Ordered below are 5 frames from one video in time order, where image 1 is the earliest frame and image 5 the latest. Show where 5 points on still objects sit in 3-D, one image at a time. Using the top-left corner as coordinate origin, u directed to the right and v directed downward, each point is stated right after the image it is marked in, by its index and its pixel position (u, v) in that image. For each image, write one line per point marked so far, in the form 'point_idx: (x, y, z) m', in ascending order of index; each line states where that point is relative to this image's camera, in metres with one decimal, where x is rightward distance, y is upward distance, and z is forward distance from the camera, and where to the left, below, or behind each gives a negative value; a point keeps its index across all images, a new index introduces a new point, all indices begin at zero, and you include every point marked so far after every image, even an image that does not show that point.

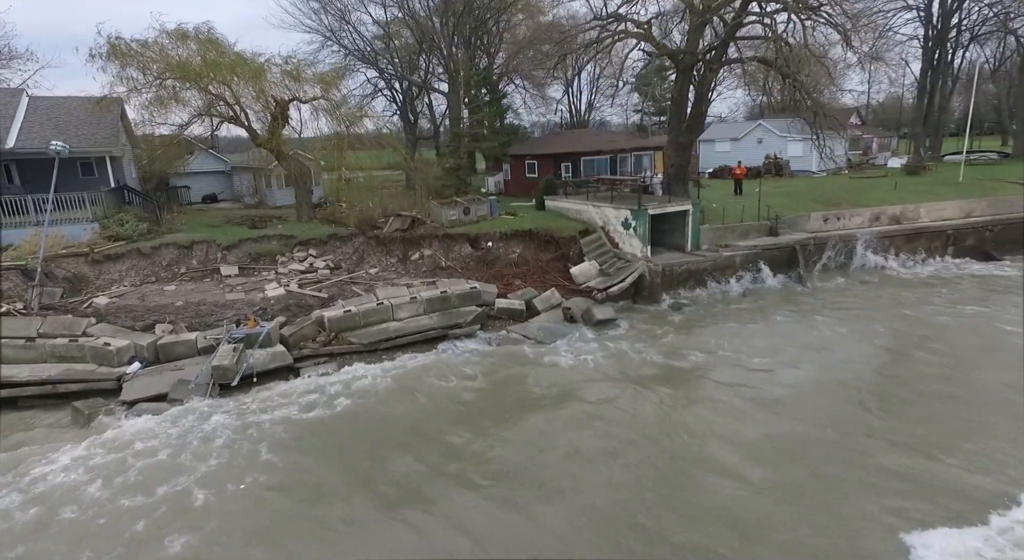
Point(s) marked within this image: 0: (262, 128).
0: (-8.9, +5.4, +19.5) m
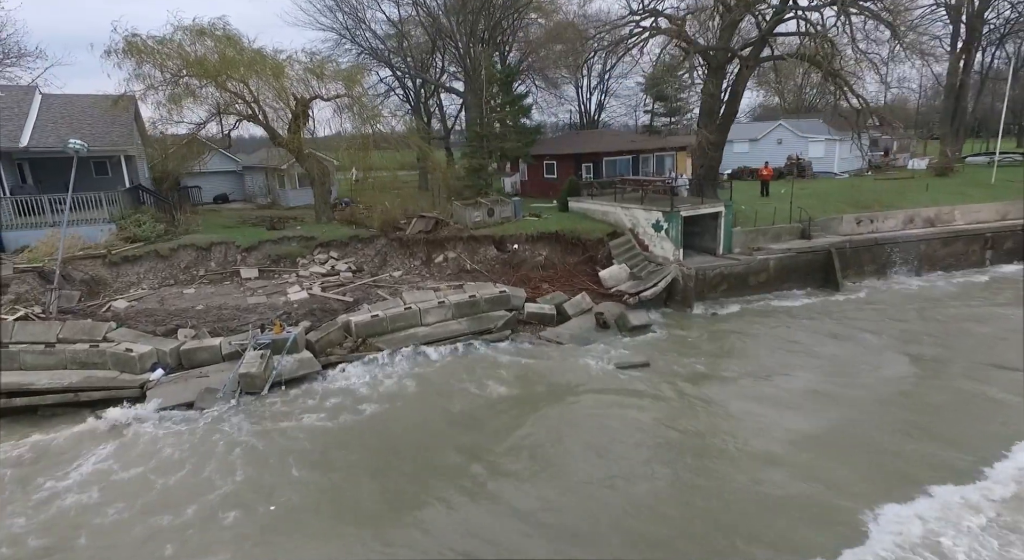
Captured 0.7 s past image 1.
0: (-8.0, +5.3, +19.0) m
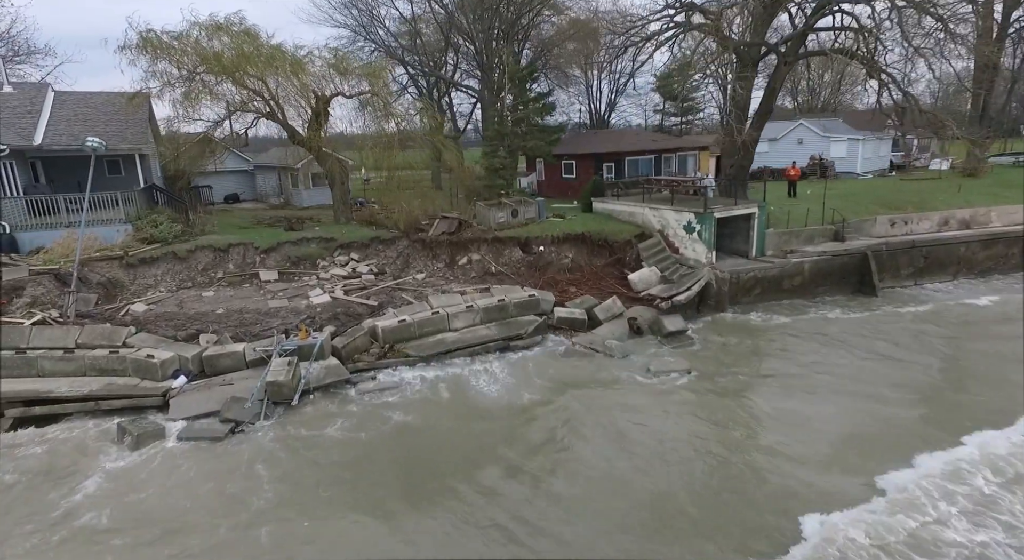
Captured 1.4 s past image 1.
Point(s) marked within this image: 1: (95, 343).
0: (-7.2, +5.2, +18.6) m
1: (-9.0, -1.4, +11.8) m
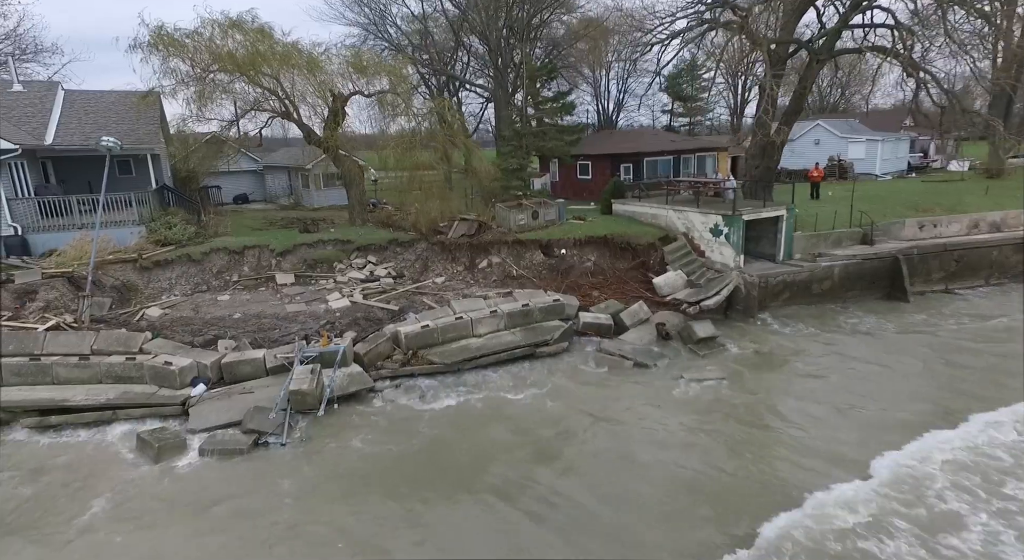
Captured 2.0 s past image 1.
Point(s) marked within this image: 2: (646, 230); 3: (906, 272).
0: (-6.5, +5.1, +18.2) m
1: (-8.3, -1.5, +11.4) m
2: (+4.2, +1.6, +17.4) m
3: (+11.6, +0.2, +16.3) m
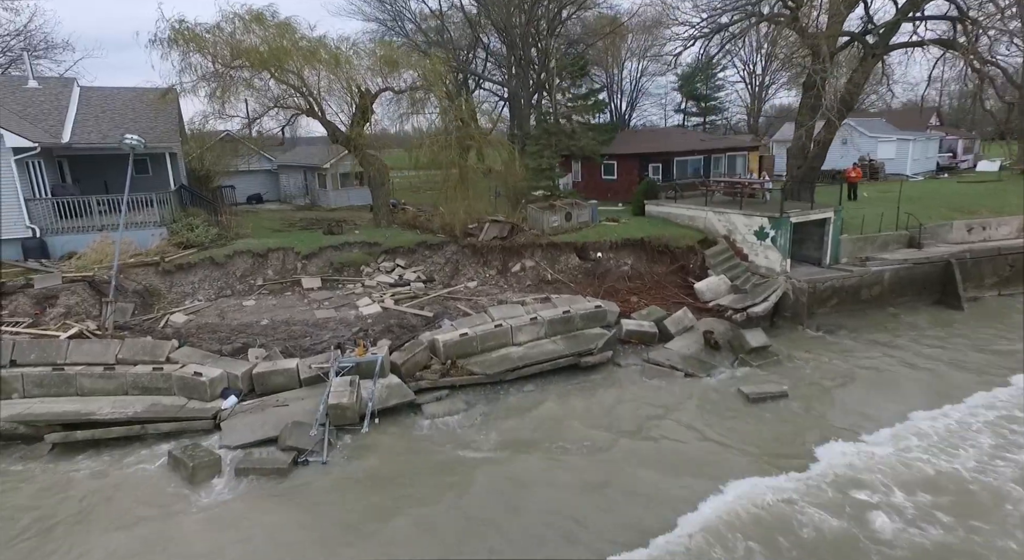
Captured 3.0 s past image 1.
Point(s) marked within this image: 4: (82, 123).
0: (-5.5, +5.0, +17.6) m
1: (-7.4, -1.6, +10.8) m
2: (+5.2, +1.4, +16.7) m
3: (+12.6, +0.1, +15.6) m
4: (-13.5, +4.9, +17.2) m
